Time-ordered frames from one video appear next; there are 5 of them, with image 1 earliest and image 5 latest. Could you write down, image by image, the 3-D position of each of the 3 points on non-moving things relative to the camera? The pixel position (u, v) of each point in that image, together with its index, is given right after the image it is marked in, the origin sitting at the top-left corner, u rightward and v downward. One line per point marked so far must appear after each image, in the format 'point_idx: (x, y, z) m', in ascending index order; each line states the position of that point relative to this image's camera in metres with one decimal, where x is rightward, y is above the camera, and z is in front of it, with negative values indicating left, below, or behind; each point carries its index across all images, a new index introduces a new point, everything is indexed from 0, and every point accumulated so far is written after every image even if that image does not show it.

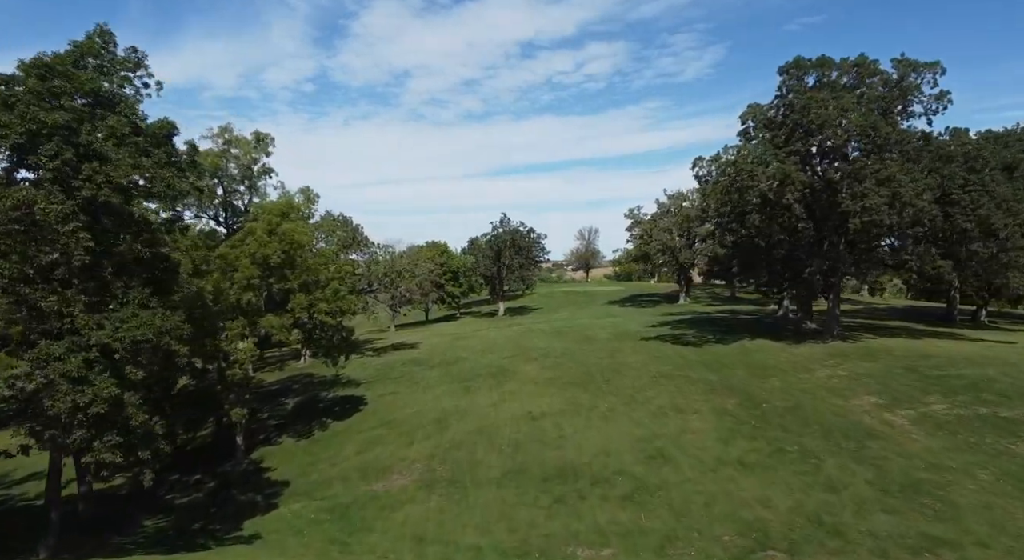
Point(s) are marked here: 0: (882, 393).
0: (+11.8, -3.6, +18.7) m
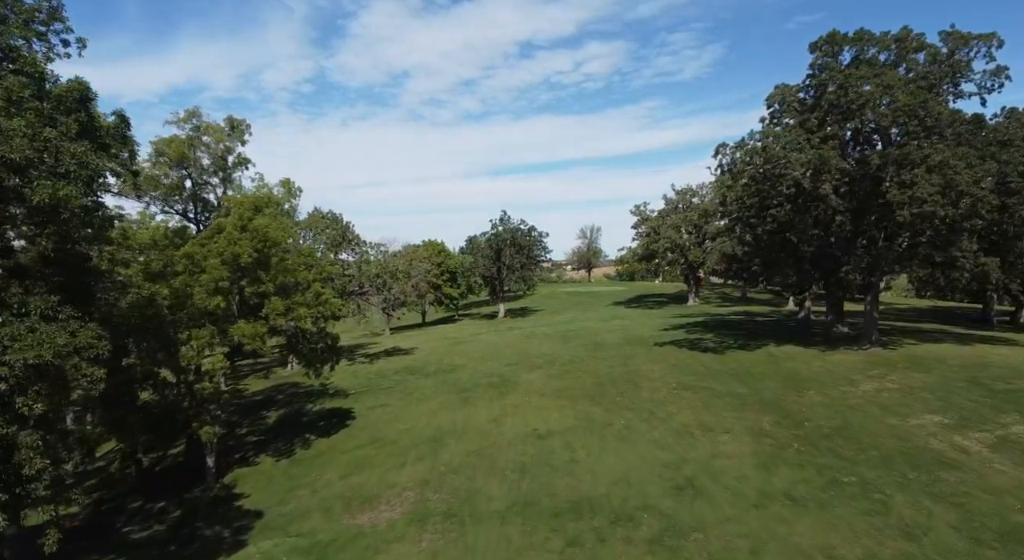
0: (+11.9, -3.6, +16.2) m
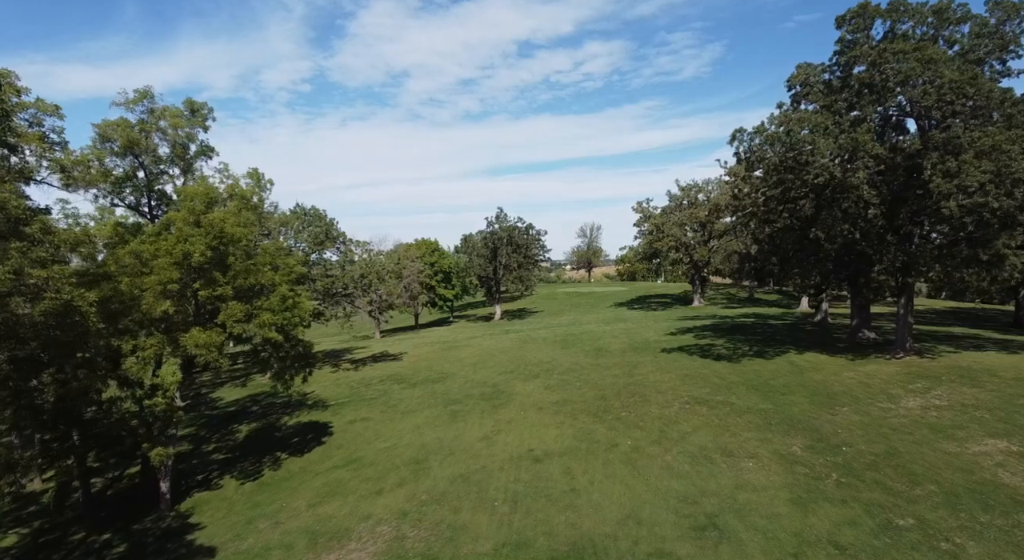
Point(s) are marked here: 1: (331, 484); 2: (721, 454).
0: (+11.7, -3.6, +13.8) m
1: (-5.8, -6.5, +18.7) m
2: (+5.6, -4.7, +15.8) m
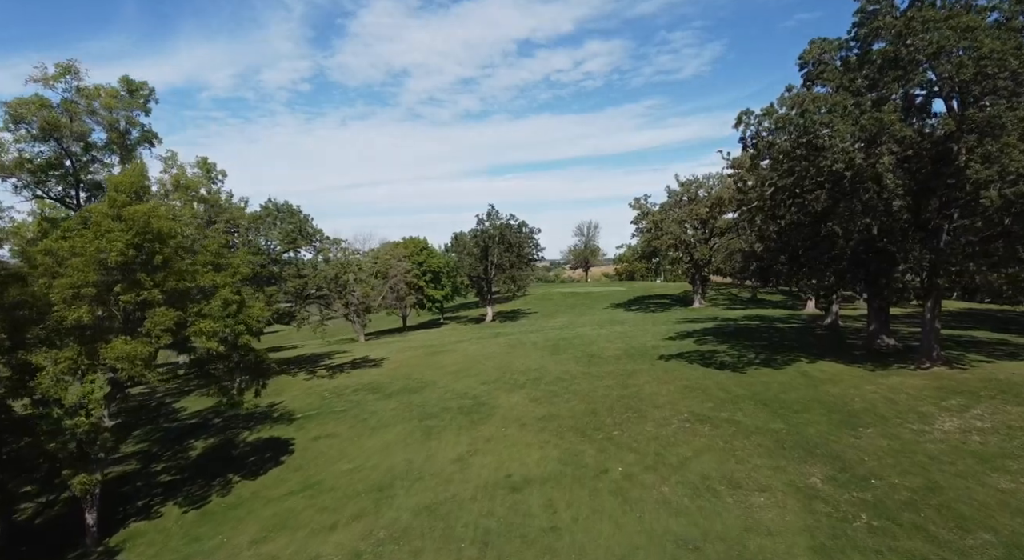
0: (+11.0, -3.7, +11.5) m
1: (-6.4, -6.5, +16.4) m
2: (+4.9, -4.7, +13.5) m
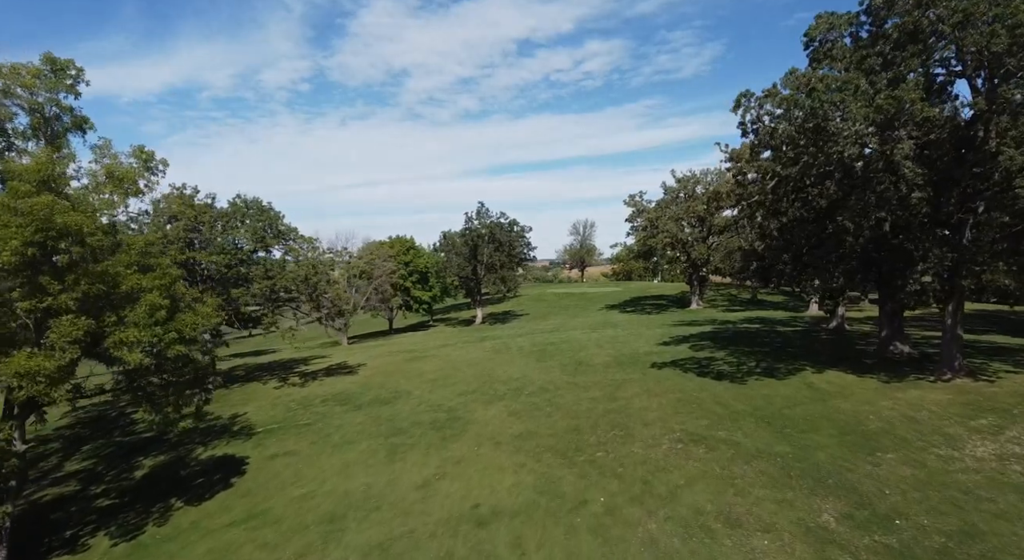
0: (+10.2, -3.7, +9.5) m
1: (-7.2, -6.6, +14.4) m
2: (+4.1, -4.8, +11.5) m
